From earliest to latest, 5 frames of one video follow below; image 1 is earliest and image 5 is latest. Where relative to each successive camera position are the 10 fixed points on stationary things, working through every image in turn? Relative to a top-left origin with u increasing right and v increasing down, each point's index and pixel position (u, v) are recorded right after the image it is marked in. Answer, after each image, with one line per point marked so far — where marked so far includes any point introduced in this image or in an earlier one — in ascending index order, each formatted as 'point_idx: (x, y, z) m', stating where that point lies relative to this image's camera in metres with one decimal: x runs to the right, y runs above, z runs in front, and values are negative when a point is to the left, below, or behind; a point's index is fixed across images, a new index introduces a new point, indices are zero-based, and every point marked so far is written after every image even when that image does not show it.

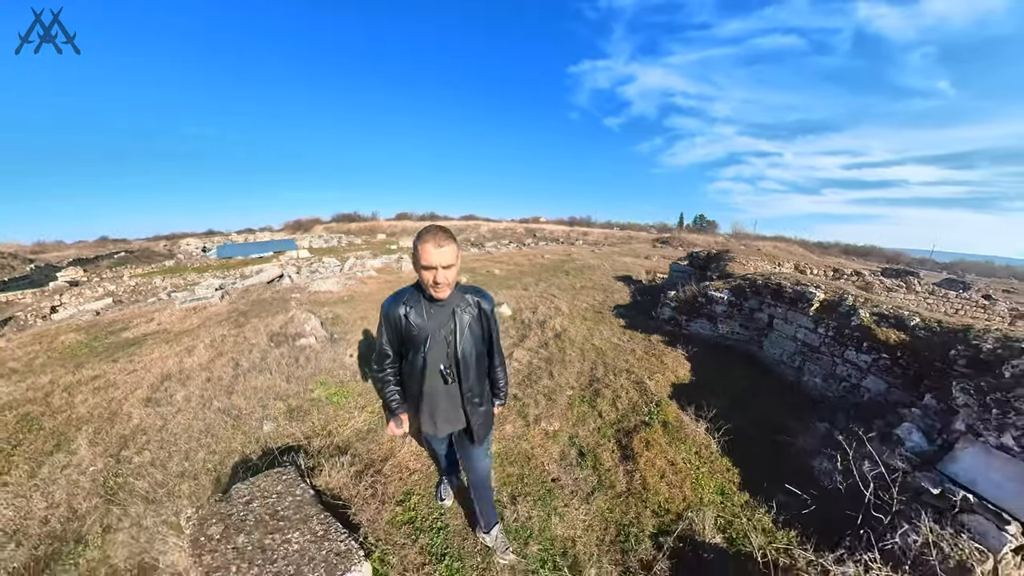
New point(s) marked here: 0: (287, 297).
0: (-6.1, -0.2, +8.1) m
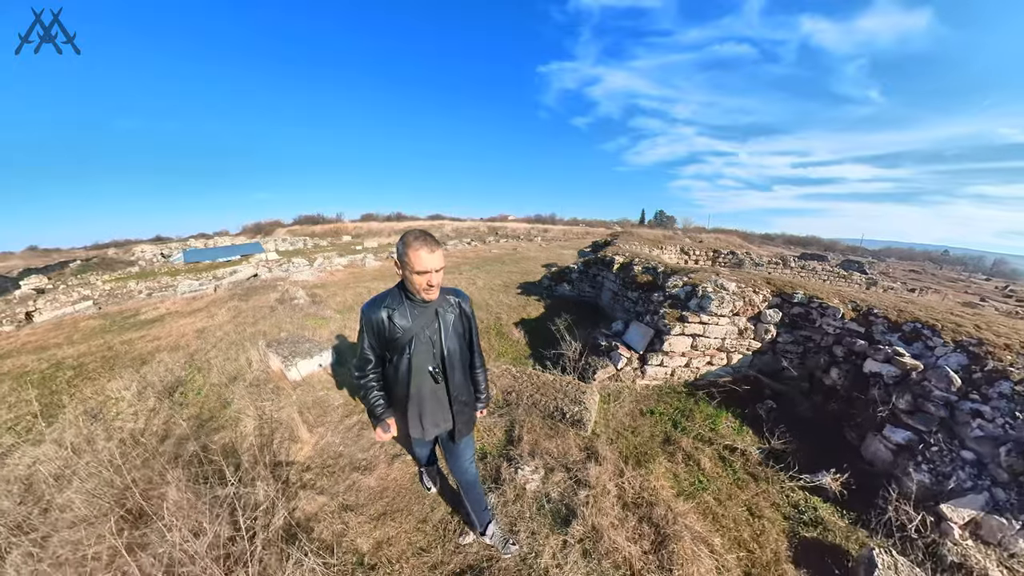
0: (-8.7, +0.2, +10.8) m
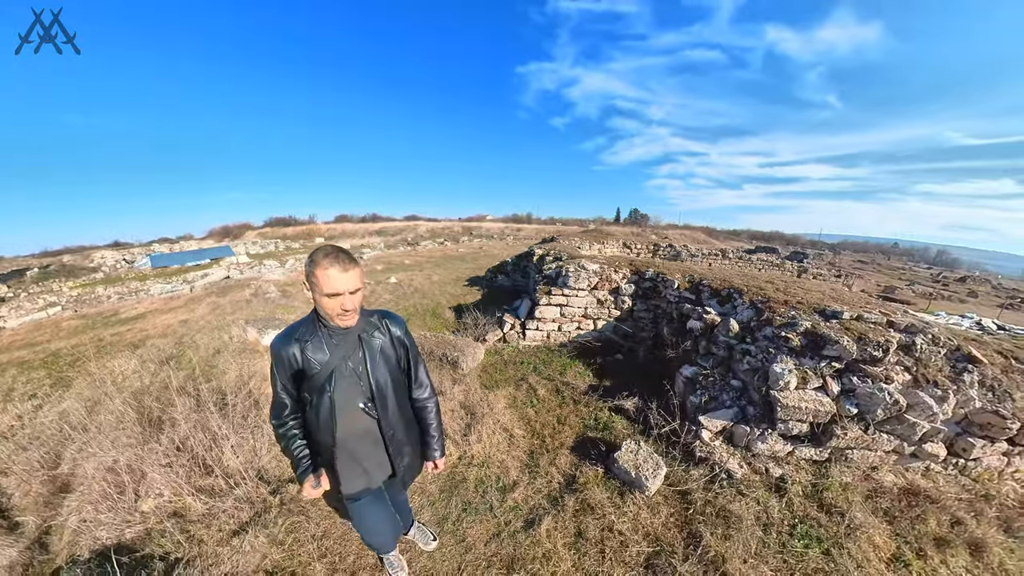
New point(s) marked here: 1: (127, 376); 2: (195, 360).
0: (-11.0, +0.3, +12.0) m
1: (-7.9, -1.8, +6.1) m
2: (-6.9, -1.6, +6.4) m
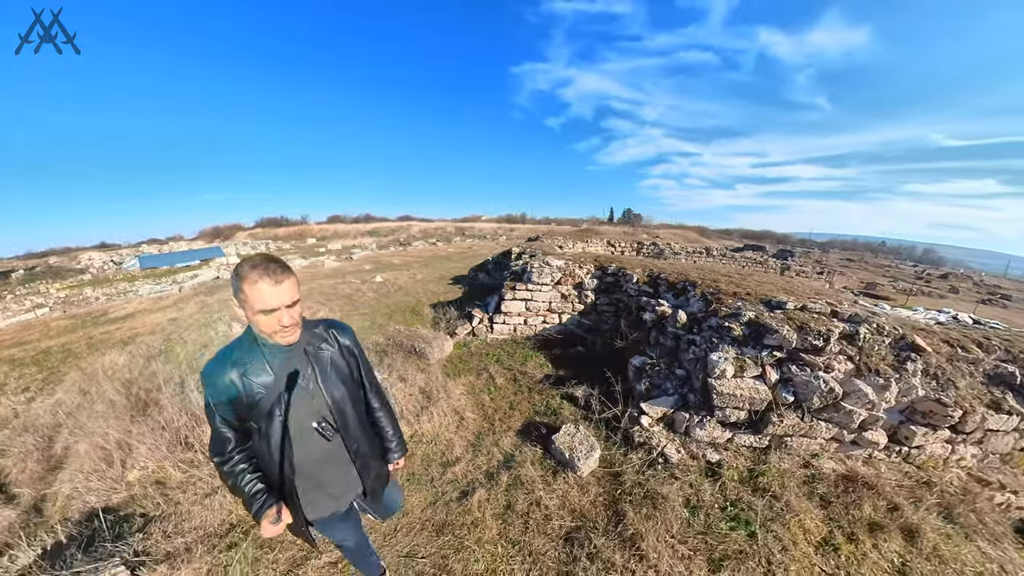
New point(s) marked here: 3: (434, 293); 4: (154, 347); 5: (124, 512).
0: (-11.7, +0.3, +12.3) m
1: (-8.6, -1.8, +6.4) m
2: (-7.6, -1.5, +6.8) m
3: (-2.9, -0.2, +10.9) m
4: (-8.8, -1.5, +7.2) m
5: (-4.4, -2.5, +3.3) m
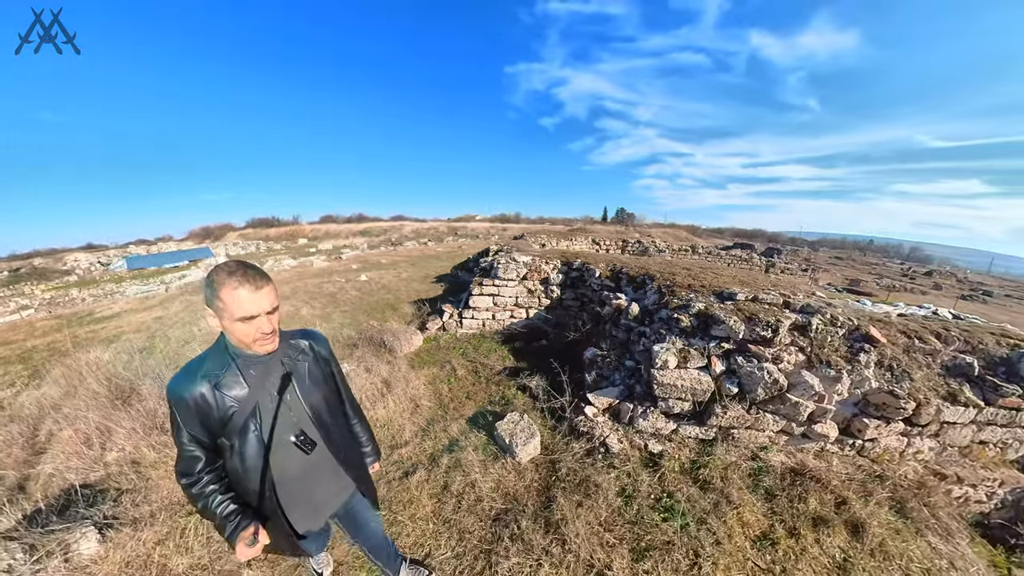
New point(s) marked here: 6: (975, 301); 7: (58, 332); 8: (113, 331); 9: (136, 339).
0: (-12.5, +0.3, +12.5) m
1: (-9.3, -1.7, +6.6) m
2: (-8.3, -1.5, +7.0) m
3: (-3.7, -0.2, +11.2) m
4: (-9.6, -1.5, +7.4) m
5: (-5.0, -2.5, +3.6) m
6: (+24.8, -0.7, +16.1) m
7: (-15.5, -1.5, +10.0) m
8: (-12.2, -1.3, +8.9) m
9: (-10.1, -1.4, +7.8) m
